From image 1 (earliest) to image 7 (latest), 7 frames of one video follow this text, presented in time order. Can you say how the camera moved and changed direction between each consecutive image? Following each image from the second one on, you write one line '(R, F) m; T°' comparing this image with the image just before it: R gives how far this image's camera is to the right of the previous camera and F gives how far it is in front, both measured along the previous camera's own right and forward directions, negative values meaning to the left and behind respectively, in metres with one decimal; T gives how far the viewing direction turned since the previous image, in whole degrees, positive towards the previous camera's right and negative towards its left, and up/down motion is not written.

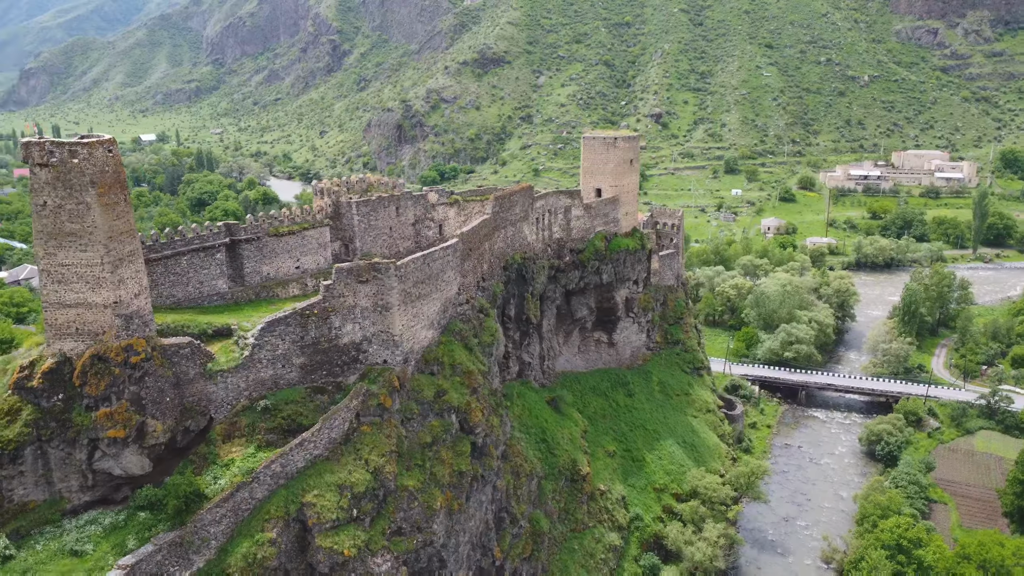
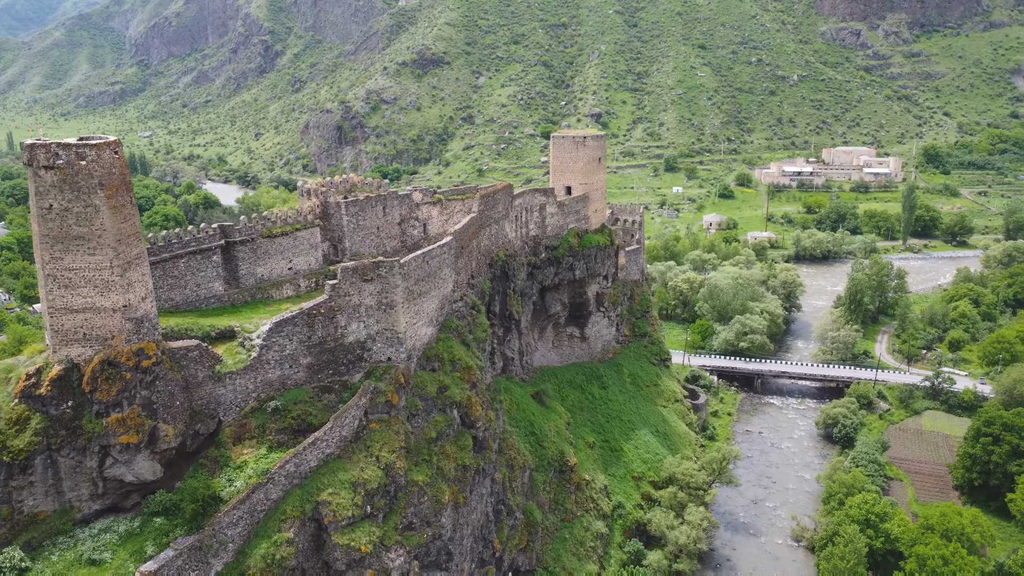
(-1.5, -0.3) m; +5°
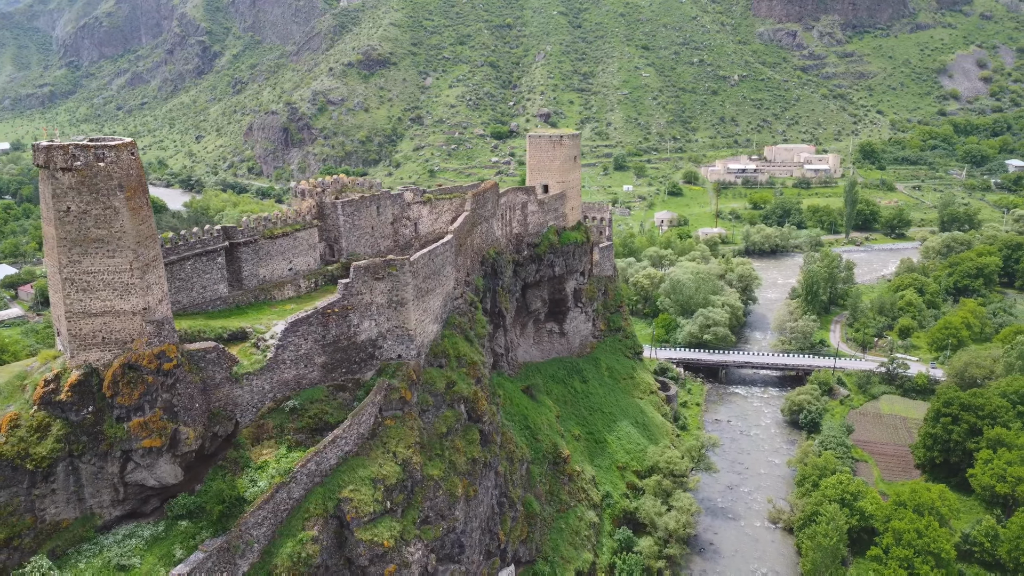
(-1.5, -0.3) m; +4°
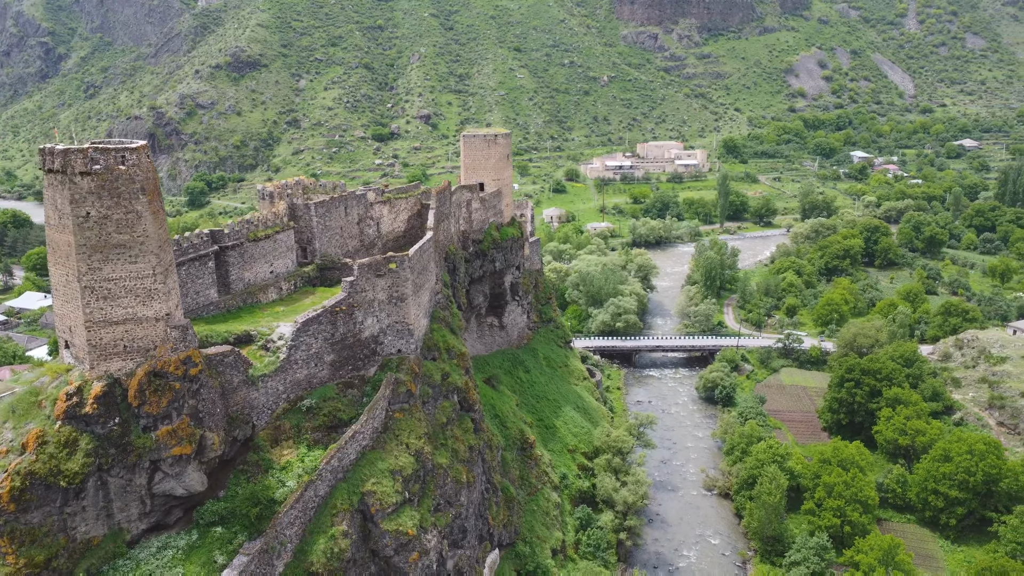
(-3.0, -0.6) m; +10°
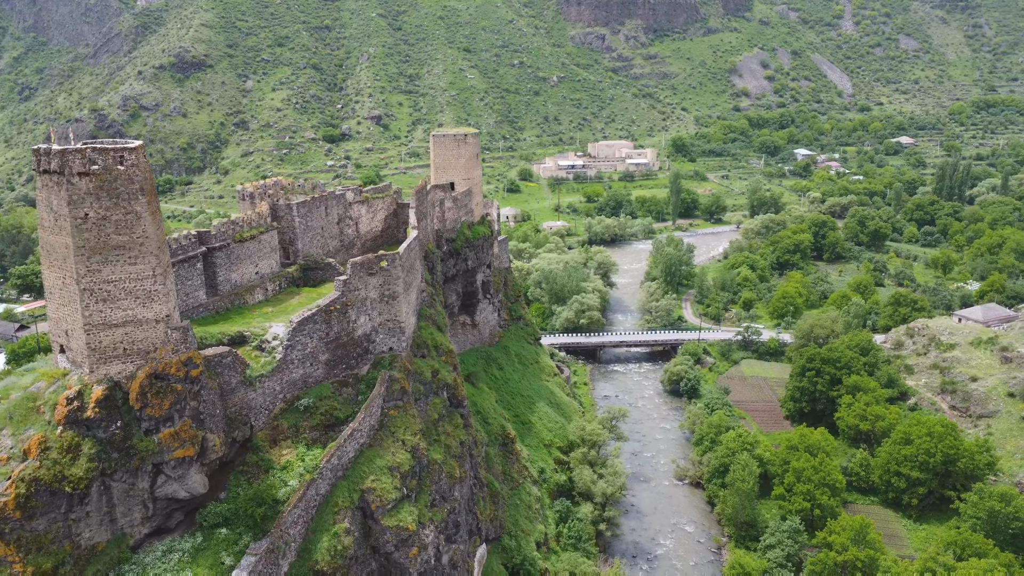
(-1.0, -0.2) m; +4°
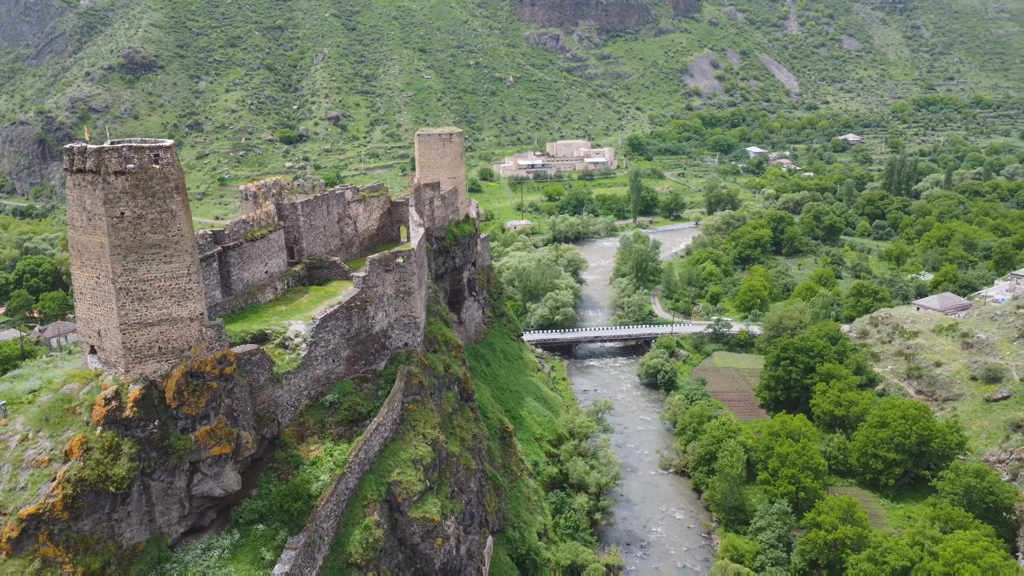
(-1.5, -0.4) m; +3°
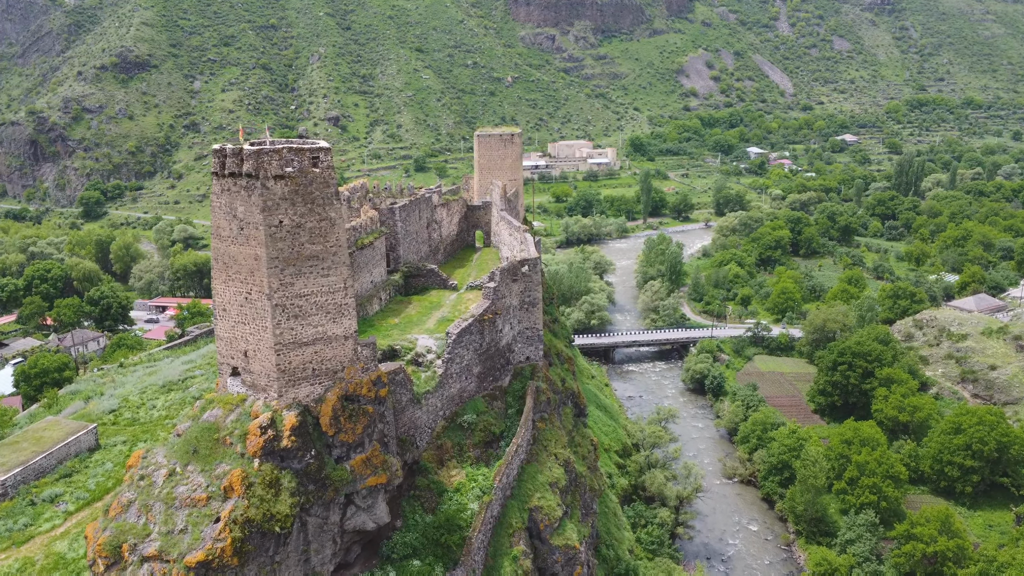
(-3.4, +1.2) m; +2°
